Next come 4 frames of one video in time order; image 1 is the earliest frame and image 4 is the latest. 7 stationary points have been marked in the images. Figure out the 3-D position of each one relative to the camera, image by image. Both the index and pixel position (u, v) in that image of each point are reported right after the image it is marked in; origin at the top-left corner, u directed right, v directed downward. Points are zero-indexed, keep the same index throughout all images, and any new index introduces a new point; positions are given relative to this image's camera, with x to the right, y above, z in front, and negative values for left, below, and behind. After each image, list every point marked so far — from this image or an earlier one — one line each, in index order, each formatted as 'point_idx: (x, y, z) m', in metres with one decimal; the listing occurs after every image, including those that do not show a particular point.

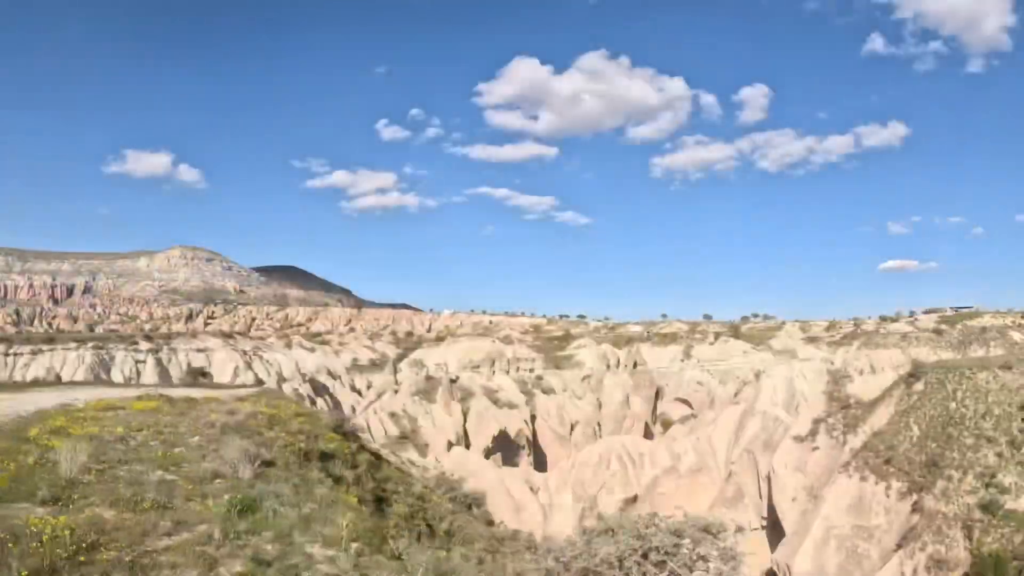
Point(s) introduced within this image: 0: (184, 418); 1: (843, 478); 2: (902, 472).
0: (-6.2, -2.4, +12.0) m
1: (+9.9, -5.7, +19.3) m
2: (+11.1, -5.3, +18.3) m
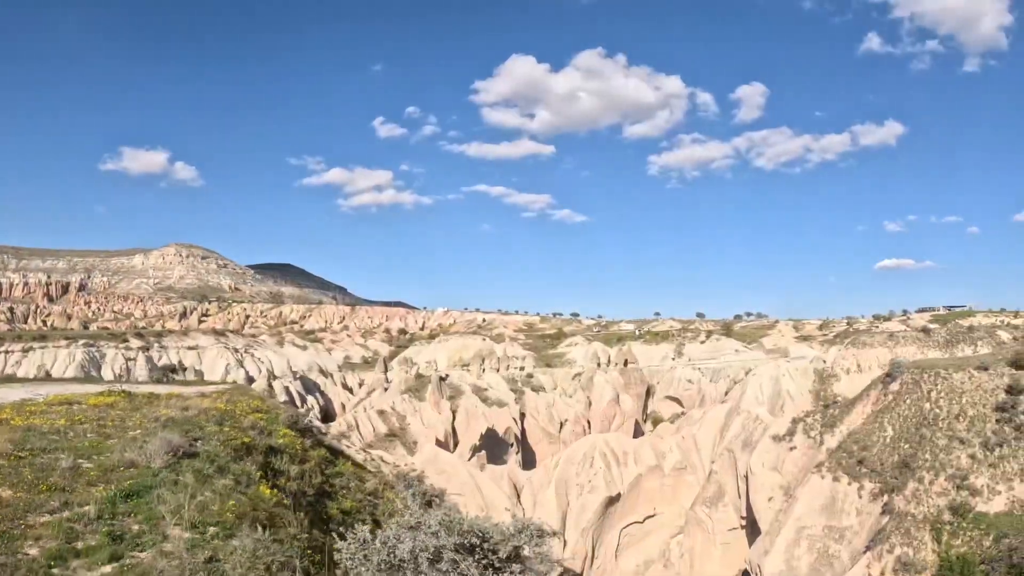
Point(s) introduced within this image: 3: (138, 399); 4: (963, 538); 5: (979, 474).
0: (-7.2, -2.3, +12.3) m
1: (+9.0, -5.6, +19.1) m
2: (+10.2, -5.2, +18.1) m
3: (-8.0, -2.4, +13.7) m
4: (+11.0, -6.1, +15.5) m
5: (+12.0, -4.8, +16.4) m
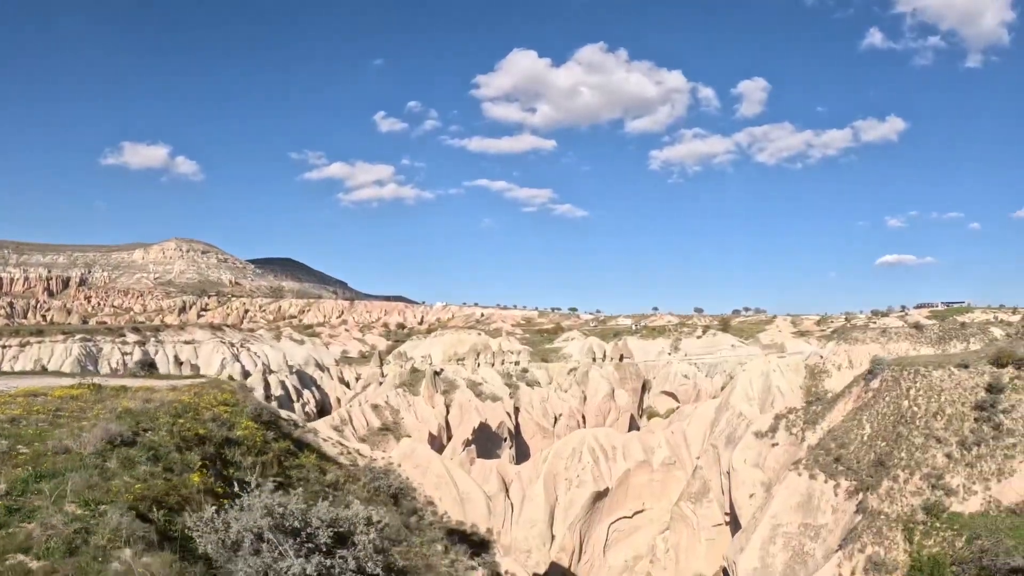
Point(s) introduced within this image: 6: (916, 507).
0: (-8.1, -2.3, +12.6) m
1: (+8.3, -5.5, +18.9) m
2: (+9.4, -5.1, +17.9) m
3: (-8.9, -2.3, +14.1) m
4: (+10.1, -6.0, +15.3) m
5: (+11.2, -4.7, +16.1) m
6: (+10.1, -5.5, +16.0) m
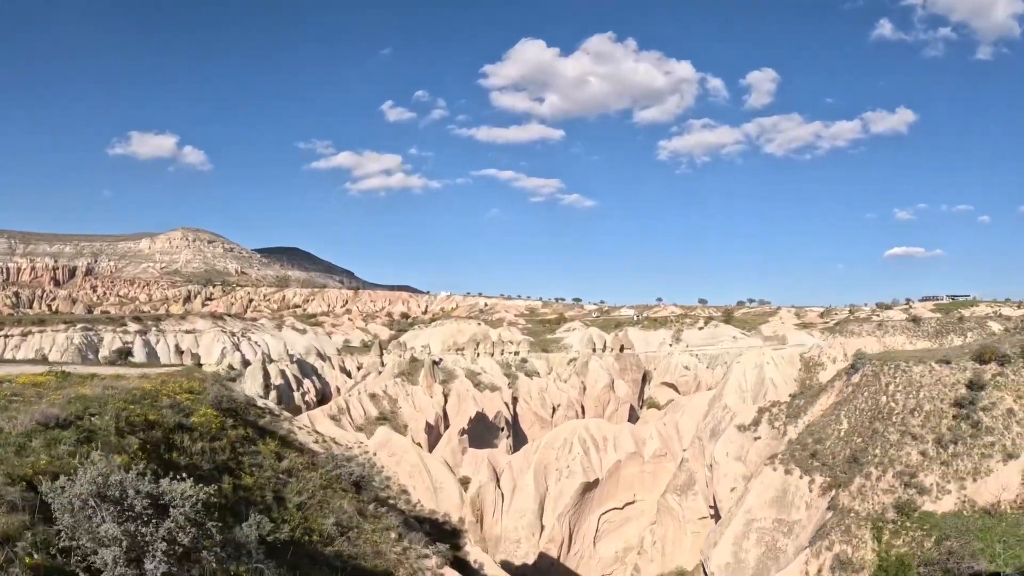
0: (-9.3, -2.1, +13.0) m
1: (+7.4, -5.3, +18.6) m
2: (+8.6, -4.9, +17.5) m
3: (-10.0, -2.0, +14.5) m
4: (+9.1, -5.8, +14.9) m
5: (+10.2, -4.5, +15.7) m
6: (+9.1, -5.3, +15.6) m
